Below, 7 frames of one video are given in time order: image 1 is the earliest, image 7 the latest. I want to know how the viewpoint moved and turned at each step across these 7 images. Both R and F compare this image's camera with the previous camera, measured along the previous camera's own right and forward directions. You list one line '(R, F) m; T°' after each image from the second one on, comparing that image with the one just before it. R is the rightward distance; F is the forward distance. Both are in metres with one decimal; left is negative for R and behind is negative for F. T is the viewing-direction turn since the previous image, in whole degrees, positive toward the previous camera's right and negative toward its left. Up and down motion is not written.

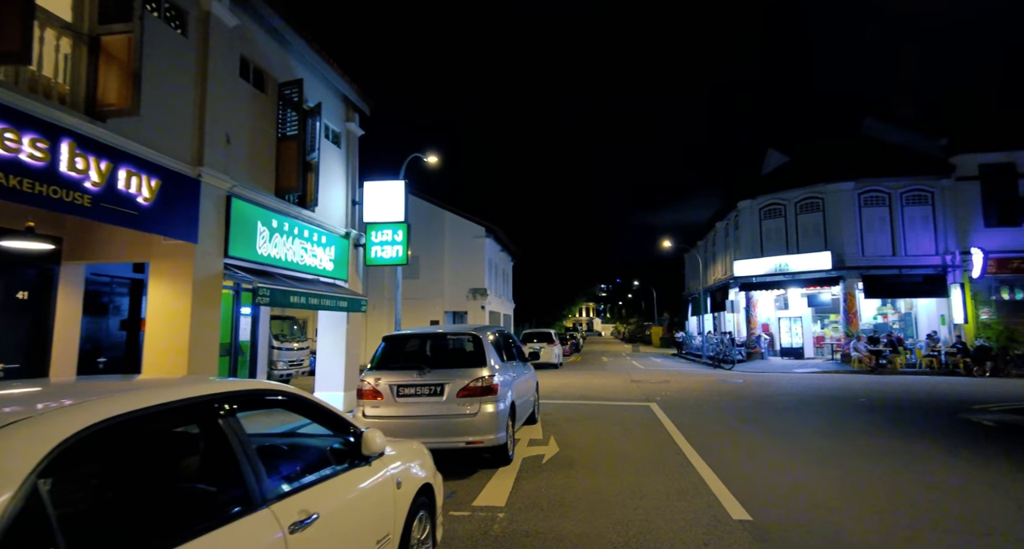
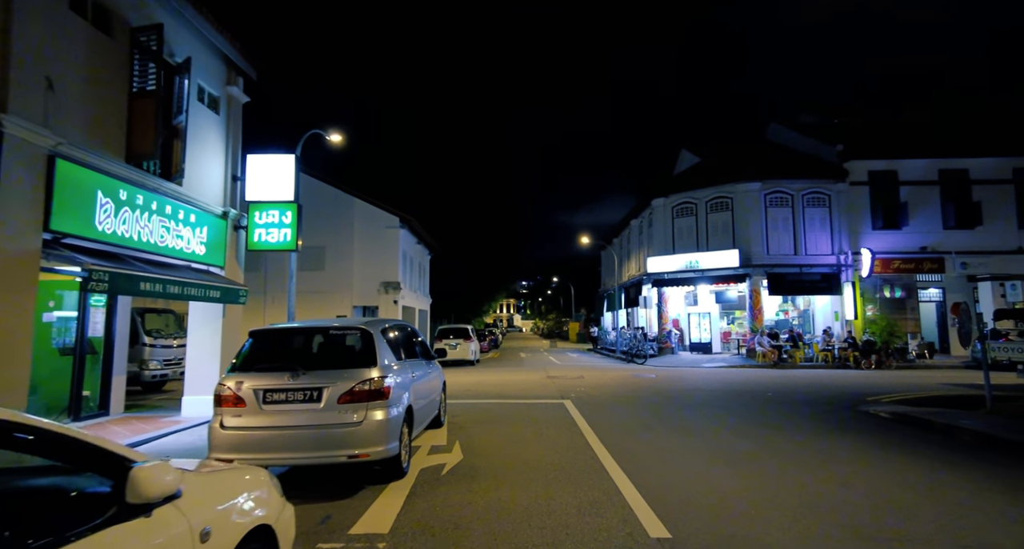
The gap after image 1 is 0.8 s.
(+0.3, +0.9) m; +8°
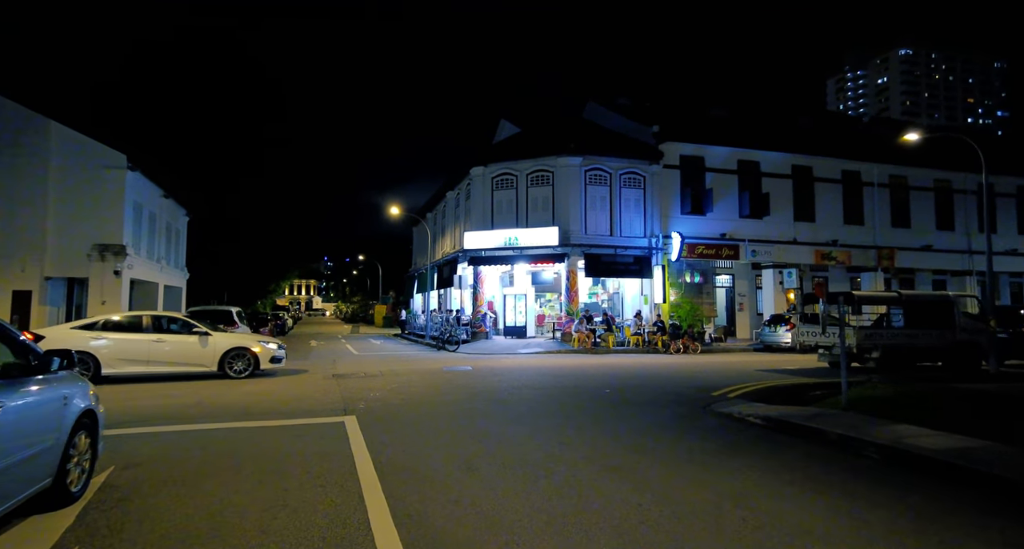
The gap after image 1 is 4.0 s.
(+0.8, +3.9) m; +20°
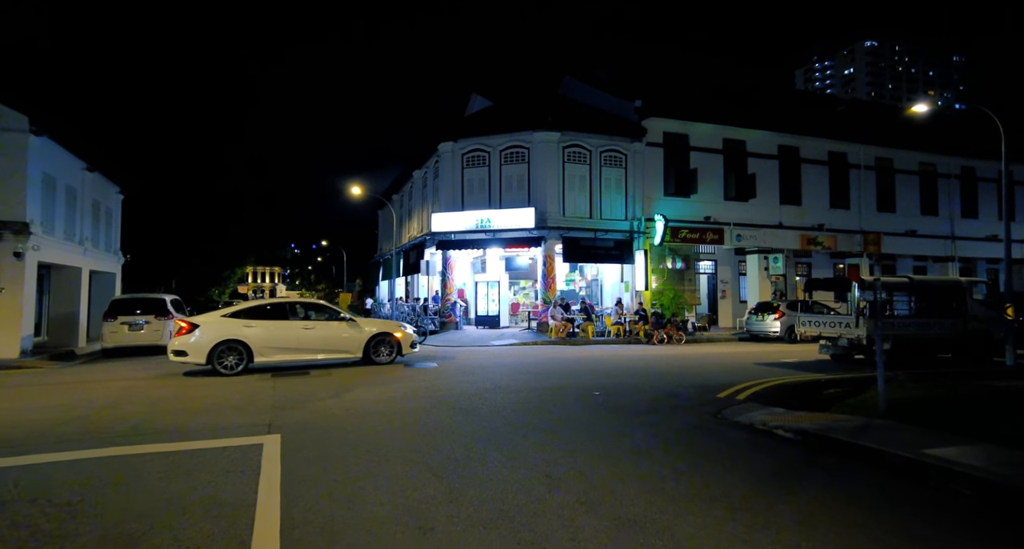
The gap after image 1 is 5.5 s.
(0.0, +1.8) m; +3°
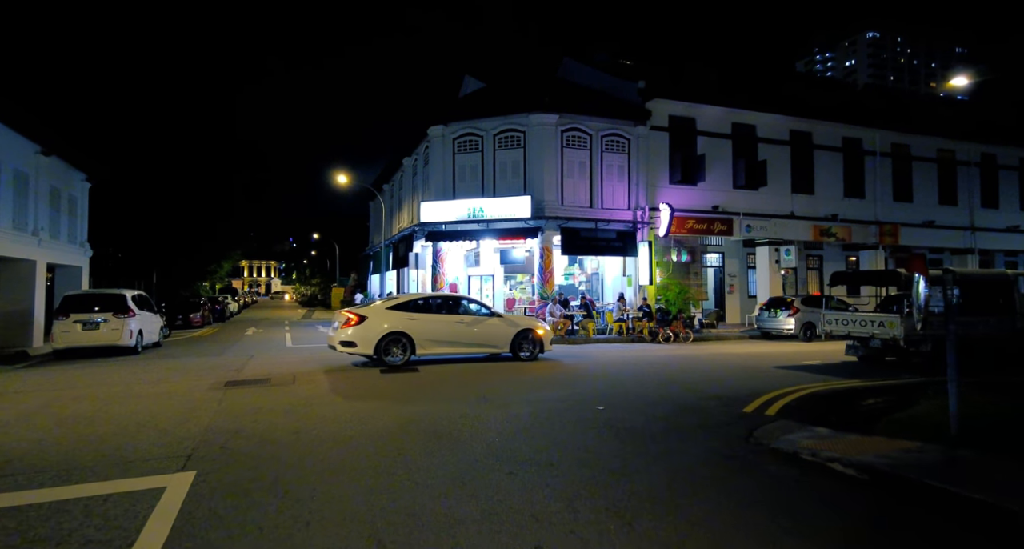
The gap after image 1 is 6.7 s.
(+0.2, +1.5) m; 0°
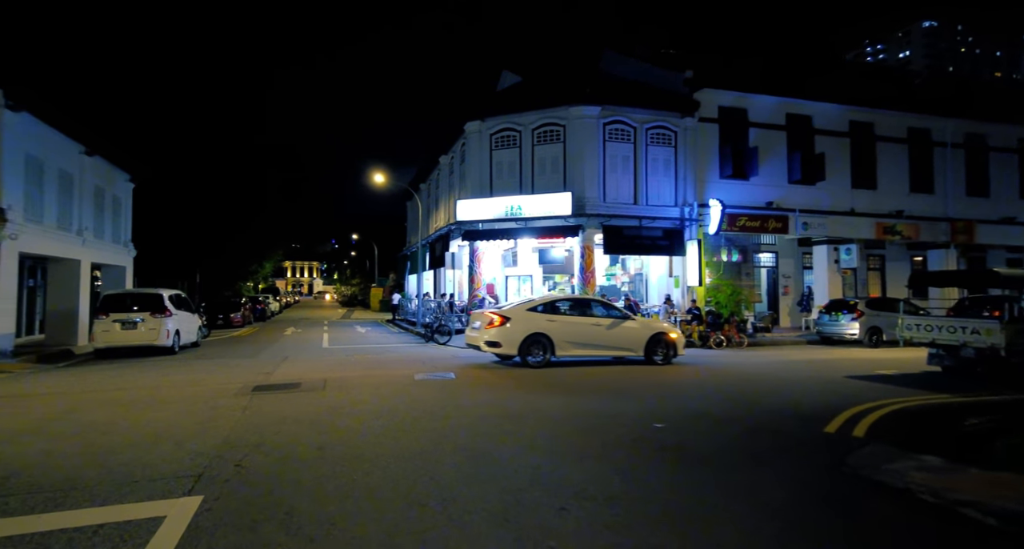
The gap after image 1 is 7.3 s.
(-0.1, +0.8) m; -4°
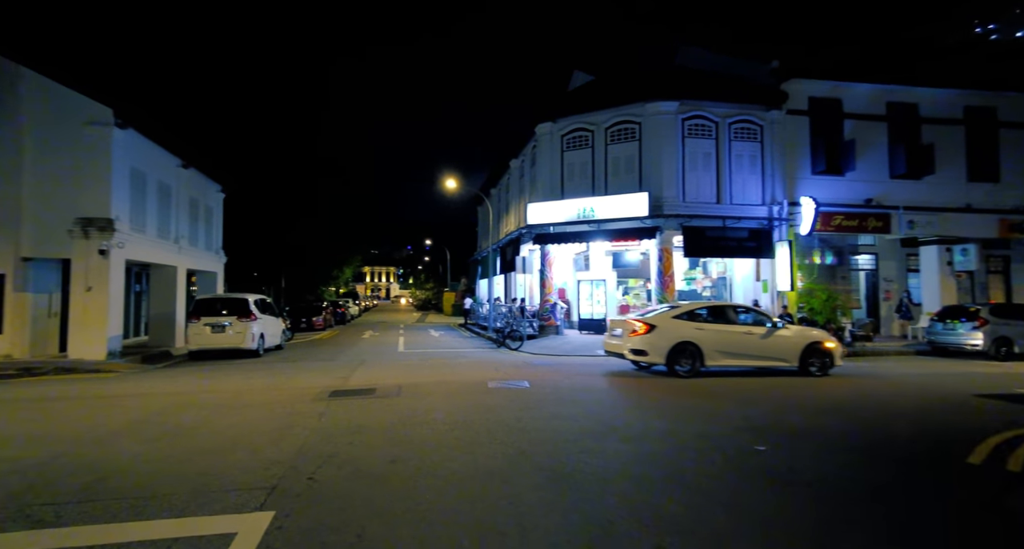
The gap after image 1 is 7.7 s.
(-0.2, +0.5) m; -7°
